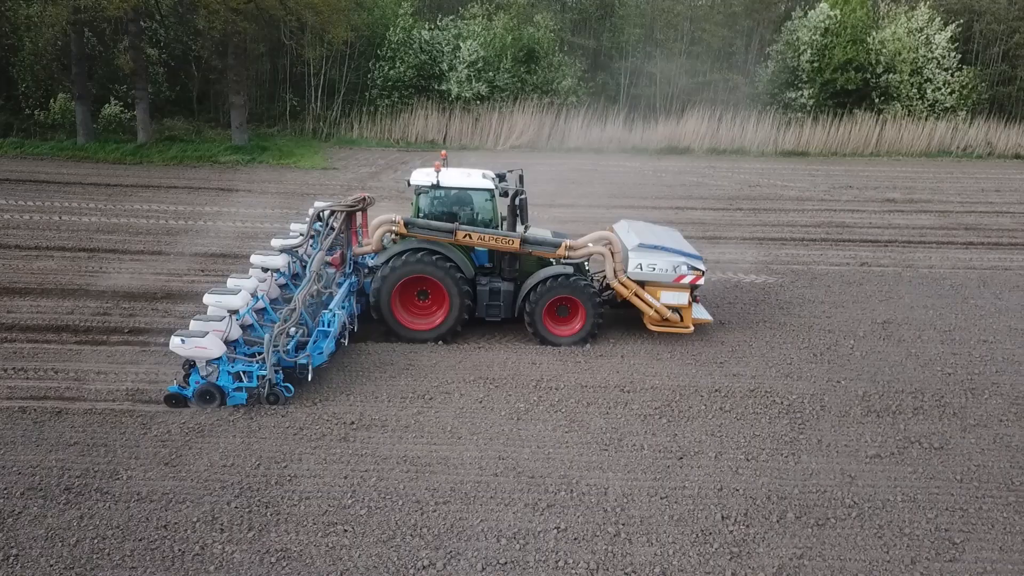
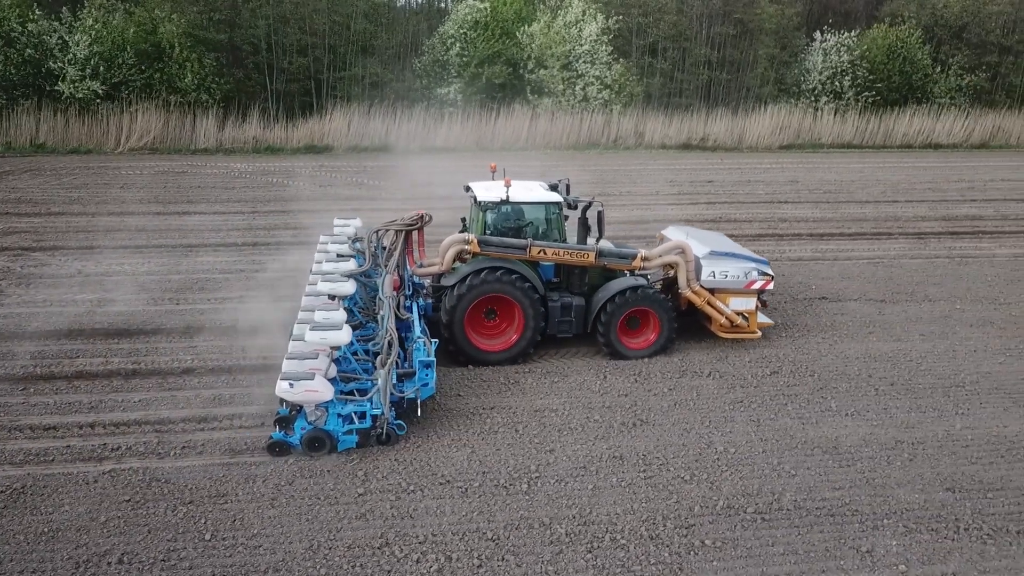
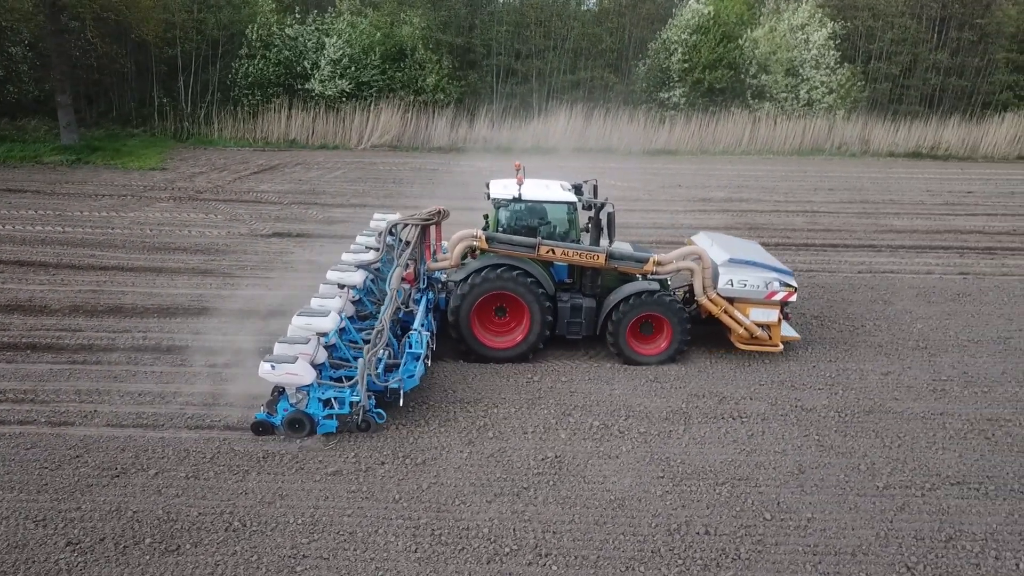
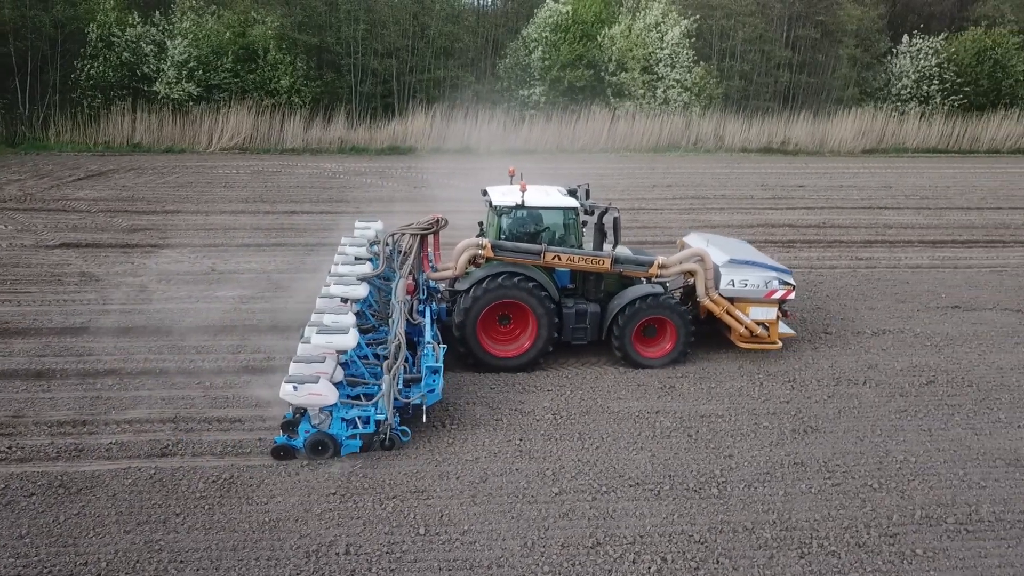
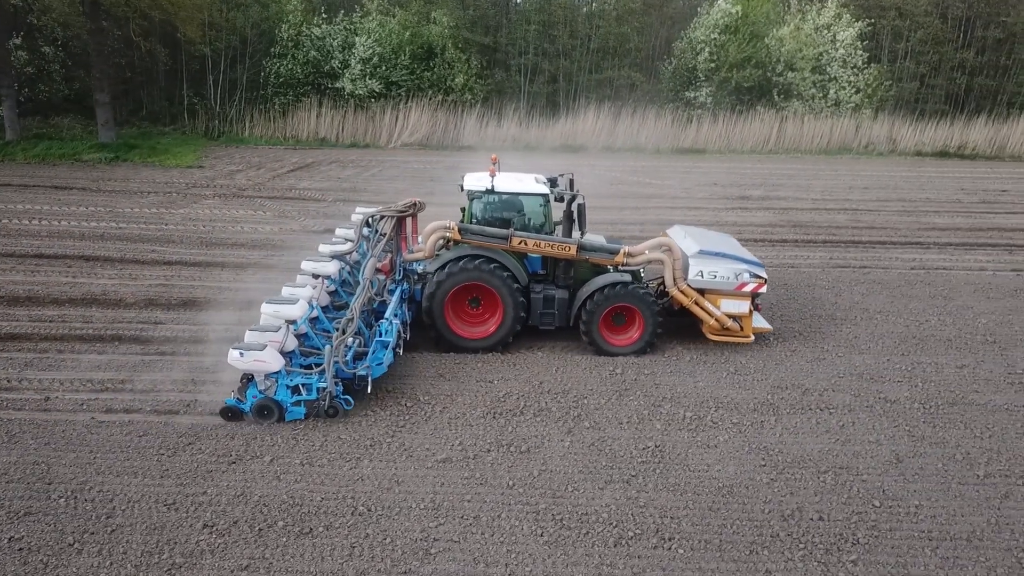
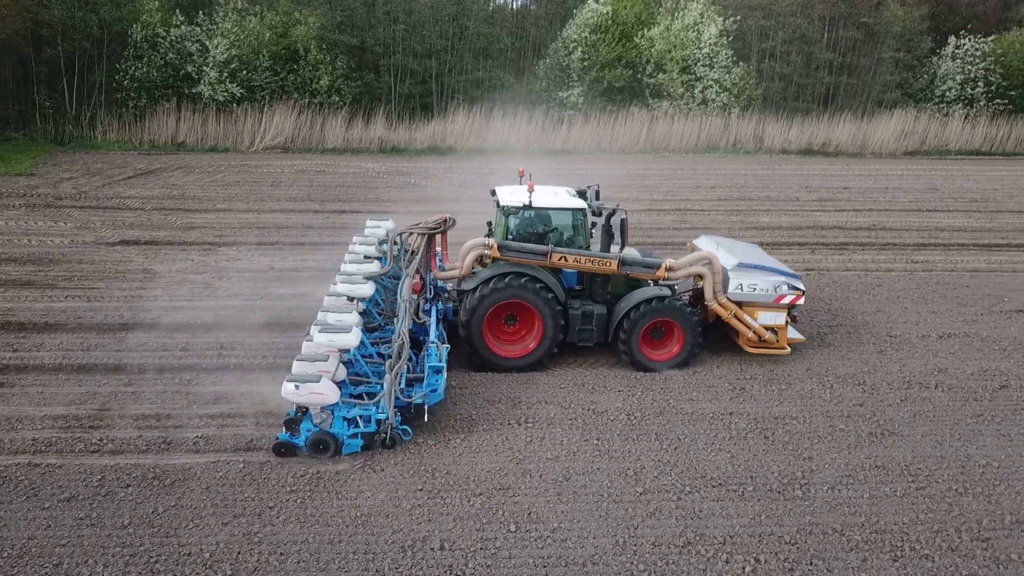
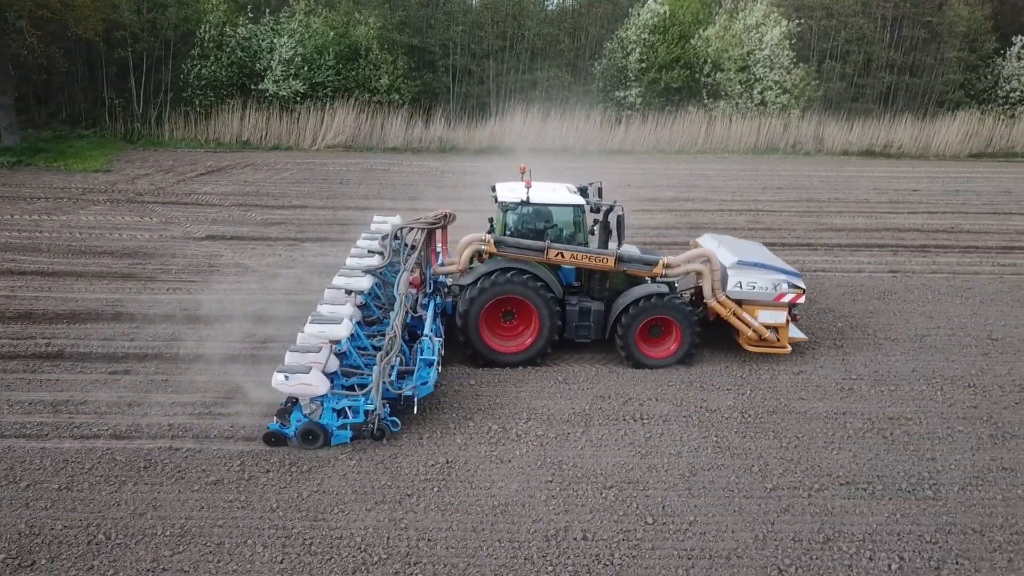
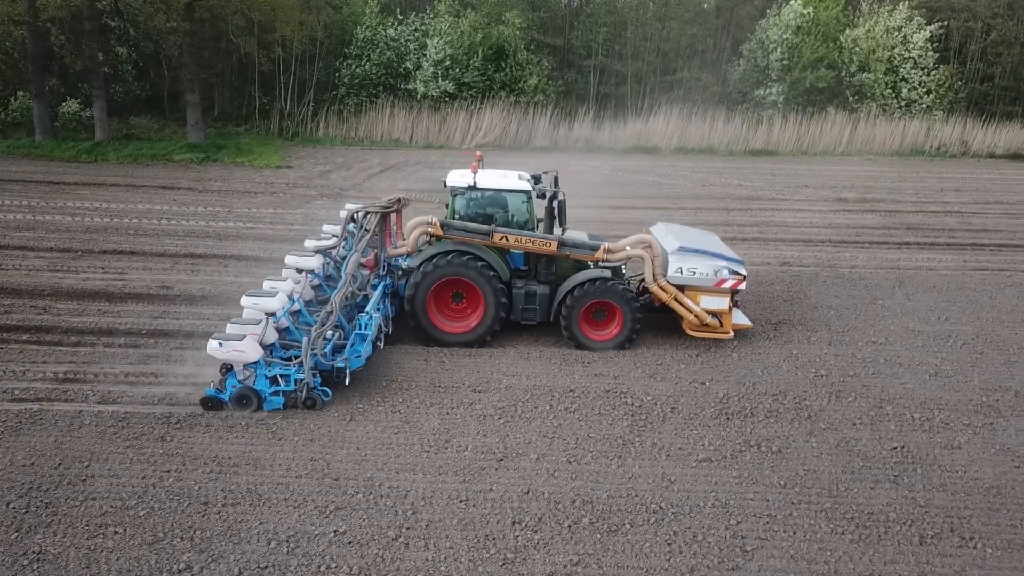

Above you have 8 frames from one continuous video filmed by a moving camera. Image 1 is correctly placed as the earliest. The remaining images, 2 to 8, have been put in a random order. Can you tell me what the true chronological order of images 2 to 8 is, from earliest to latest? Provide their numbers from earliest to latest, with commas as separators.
8, 5, 3, 7, 6, 4, 2
